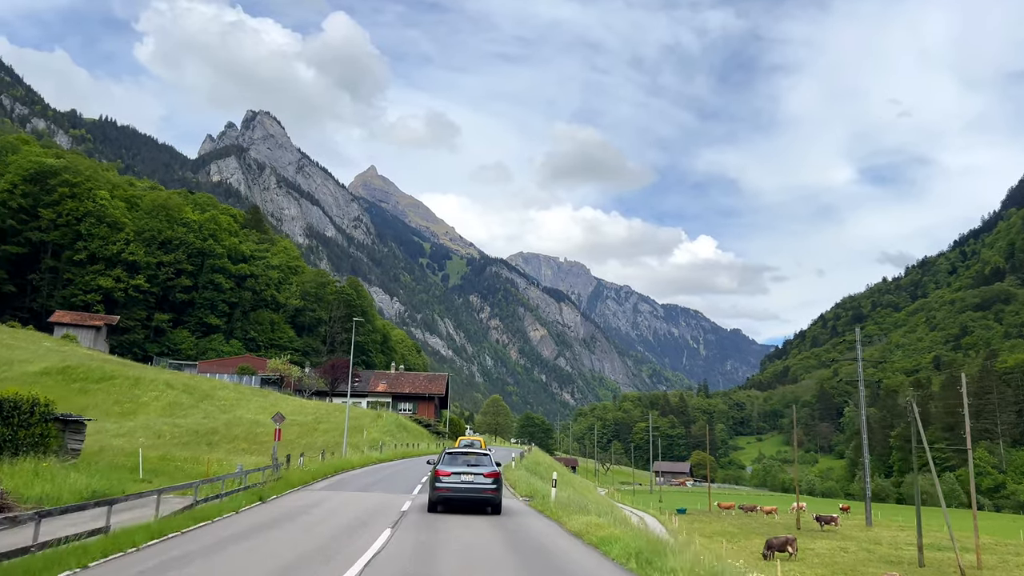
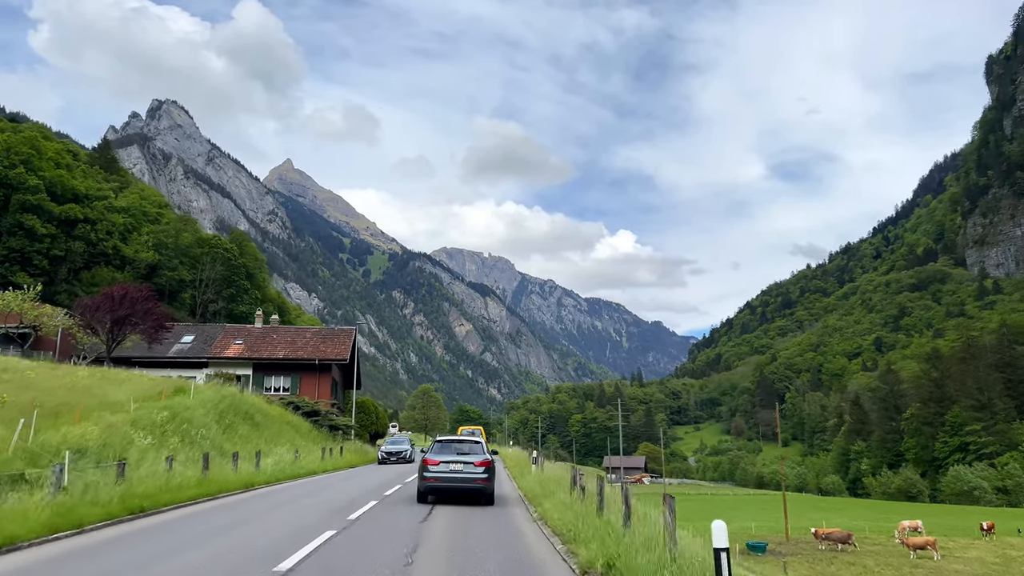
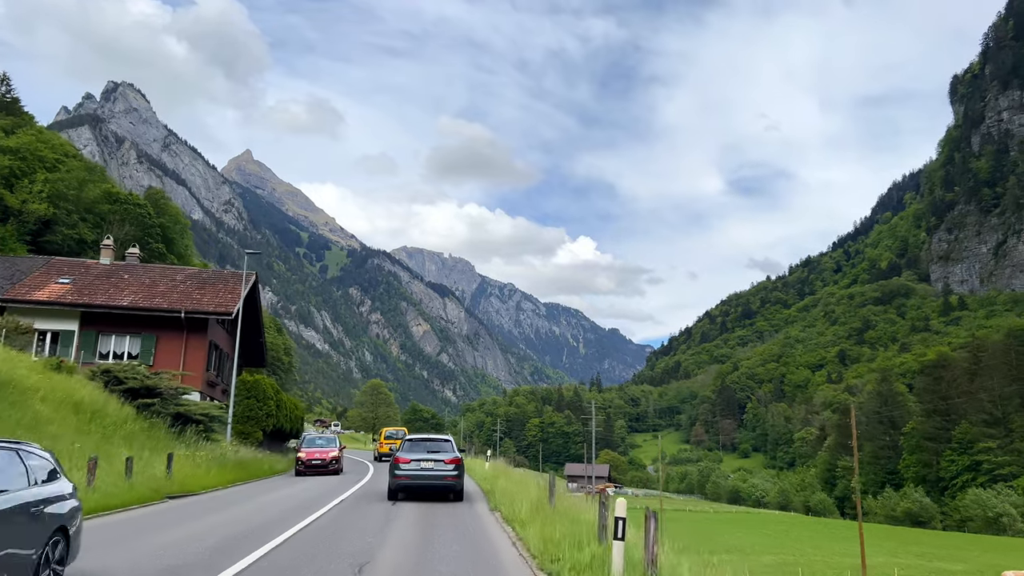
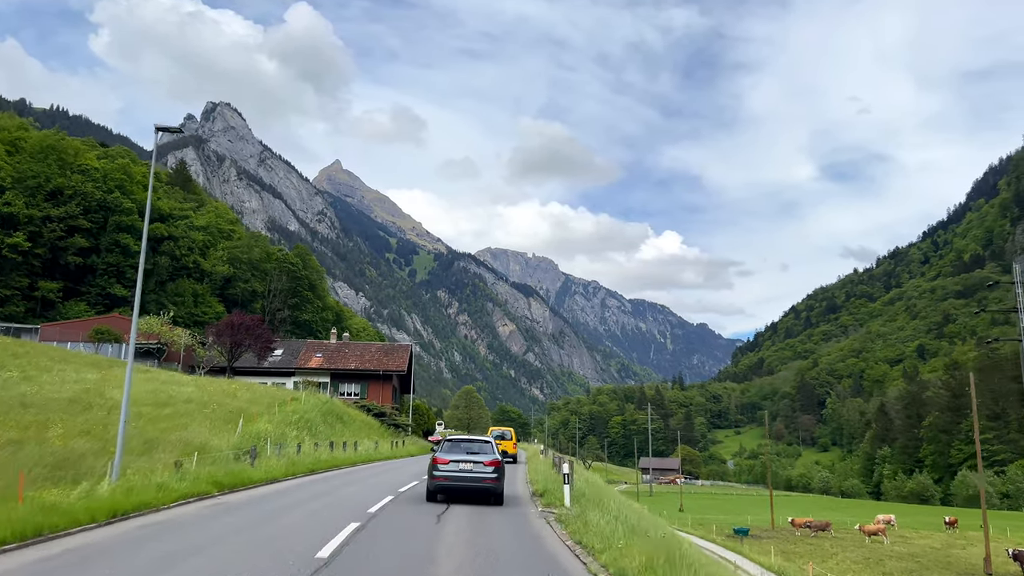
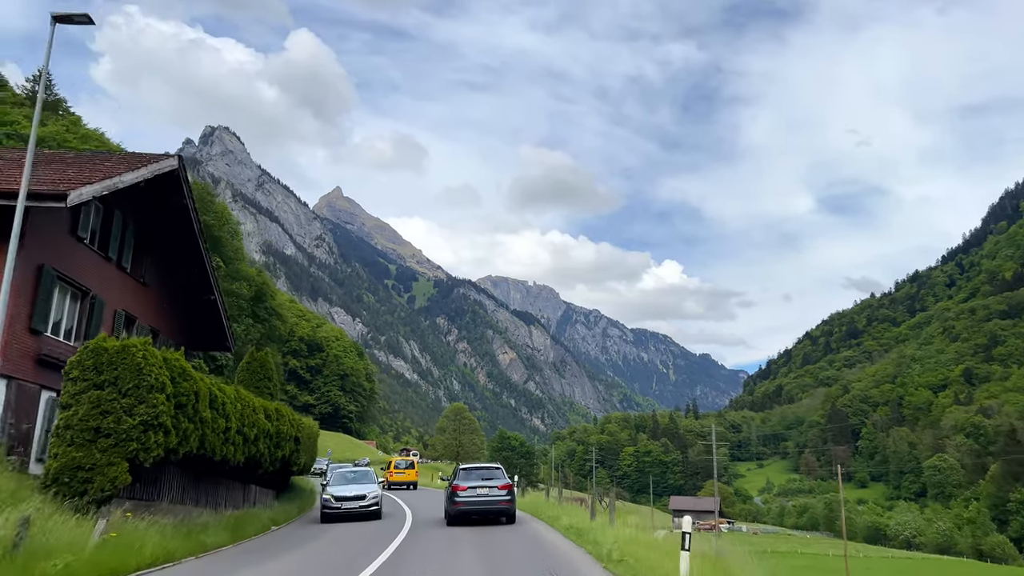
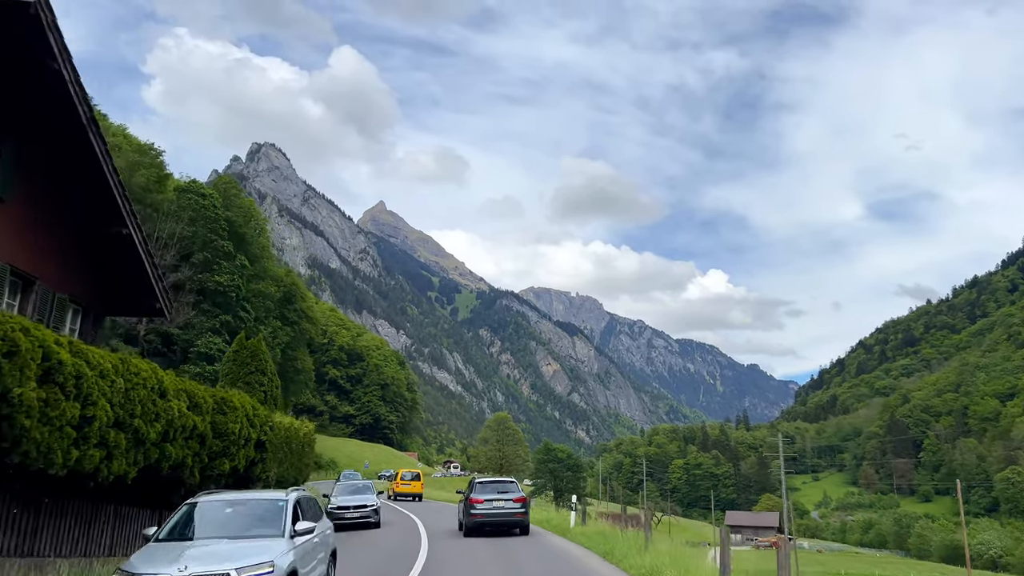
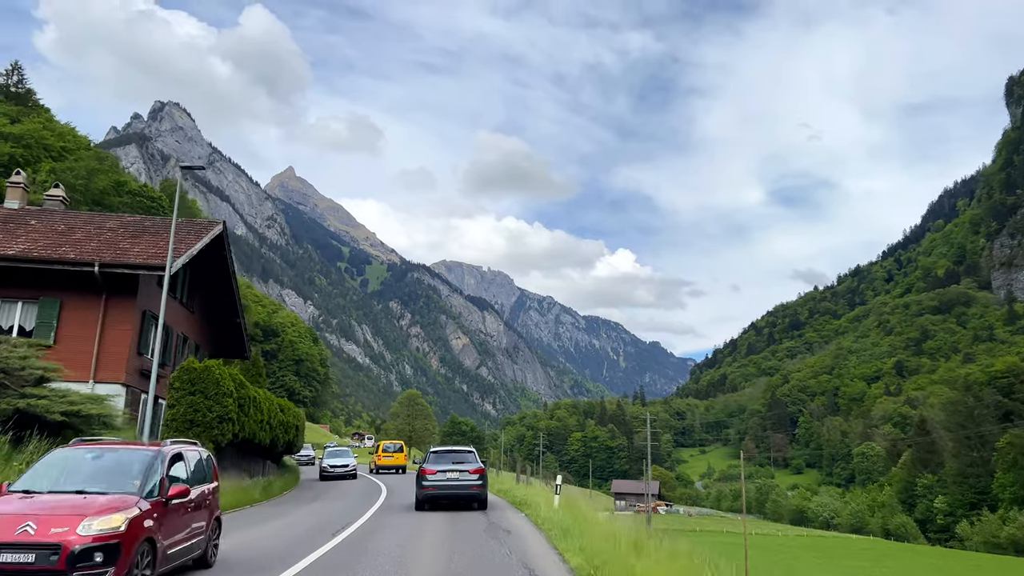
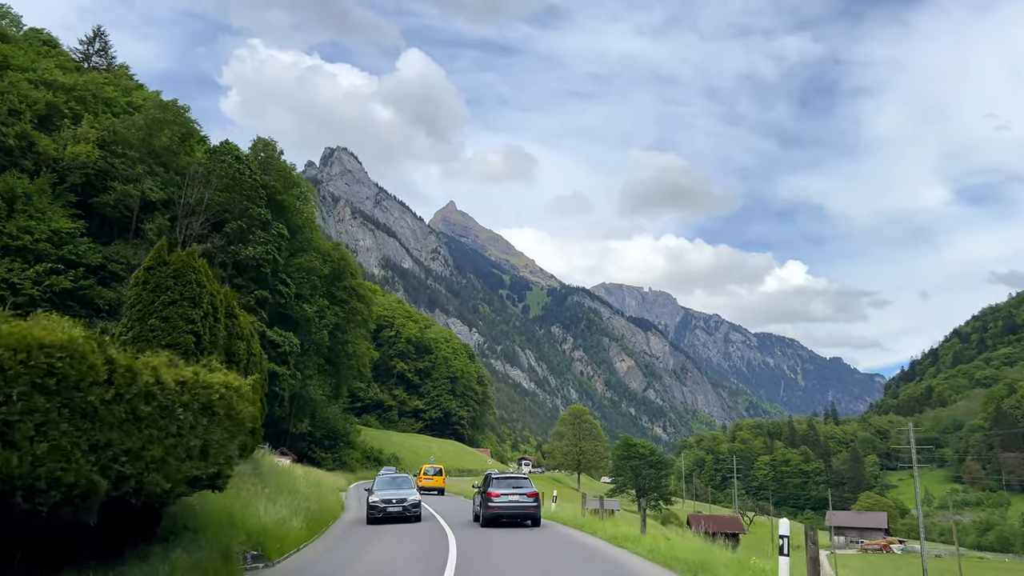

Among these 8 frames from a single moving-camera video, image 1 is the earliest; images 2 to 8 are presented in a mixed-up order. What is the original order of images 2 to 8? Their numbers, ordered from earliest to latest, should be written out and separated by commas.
4, 2, 3, 7, 5, 6, 8
